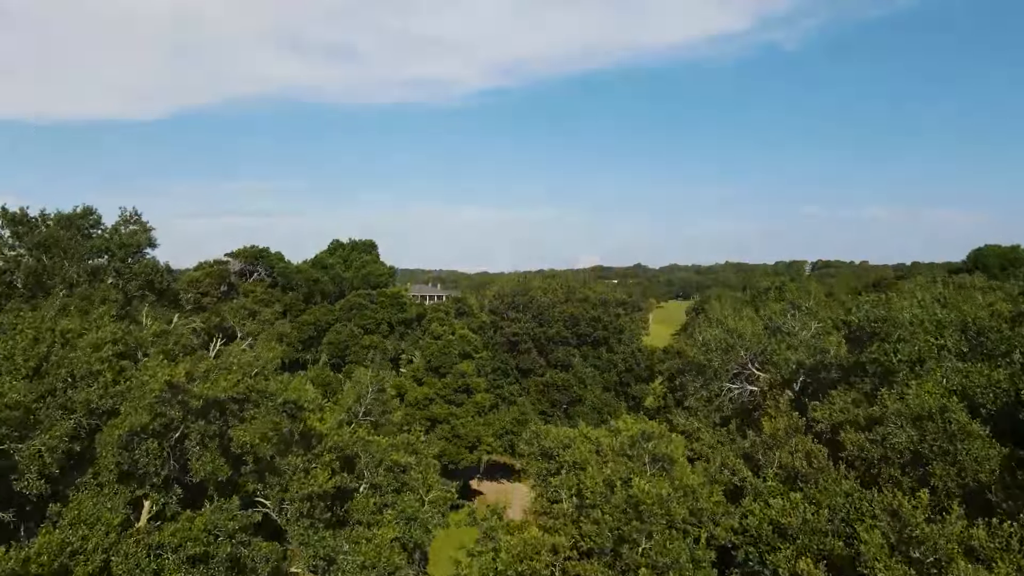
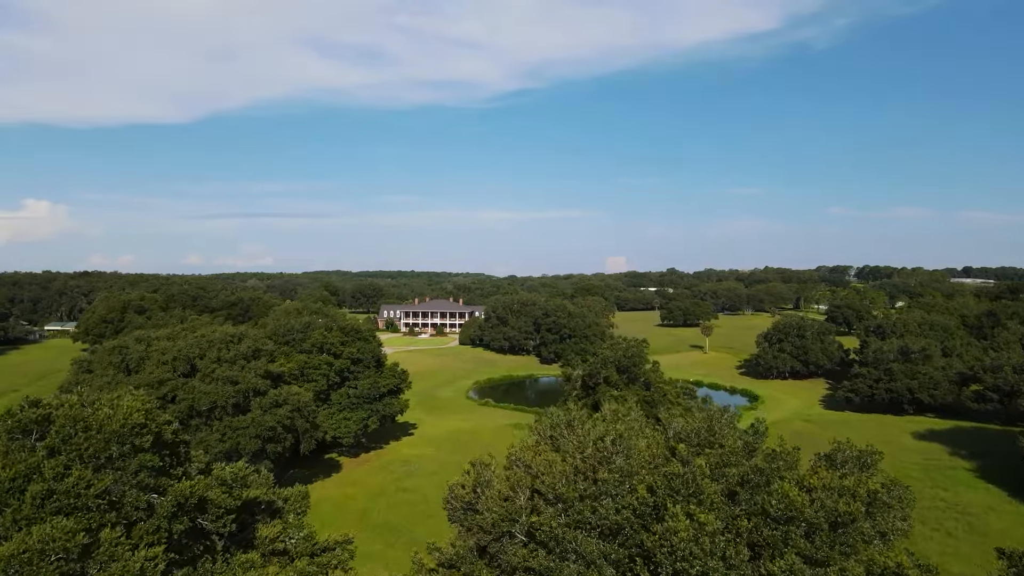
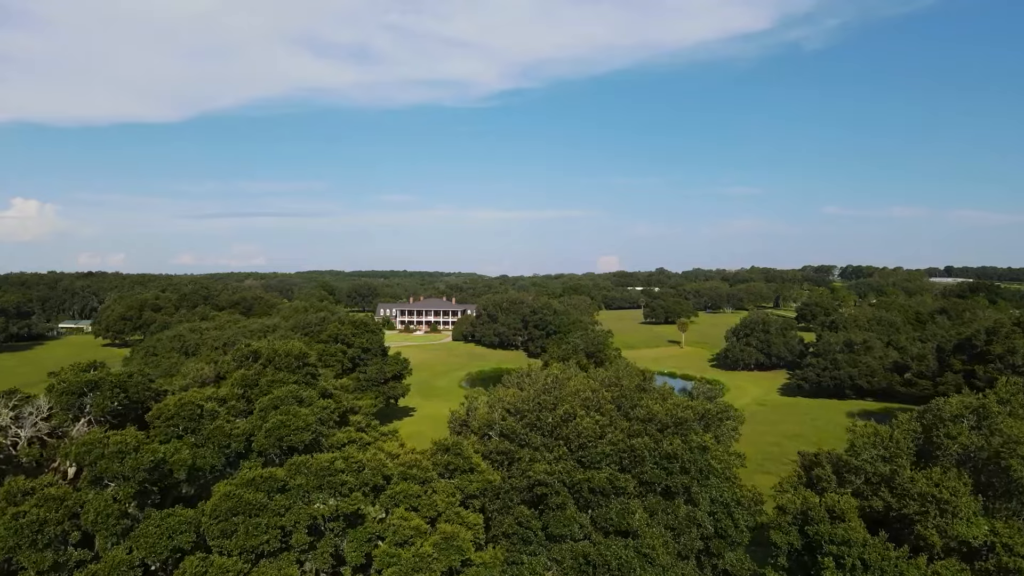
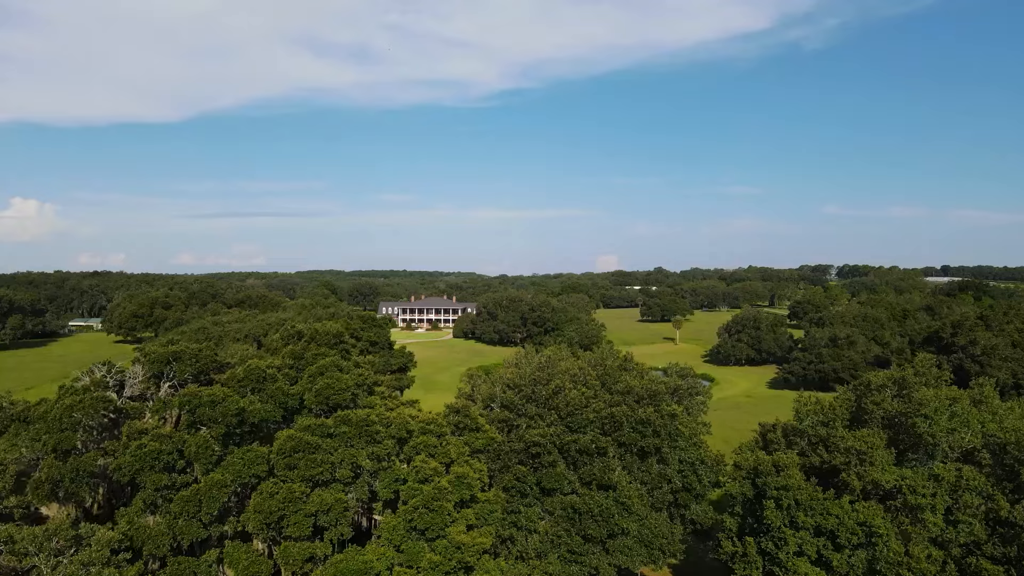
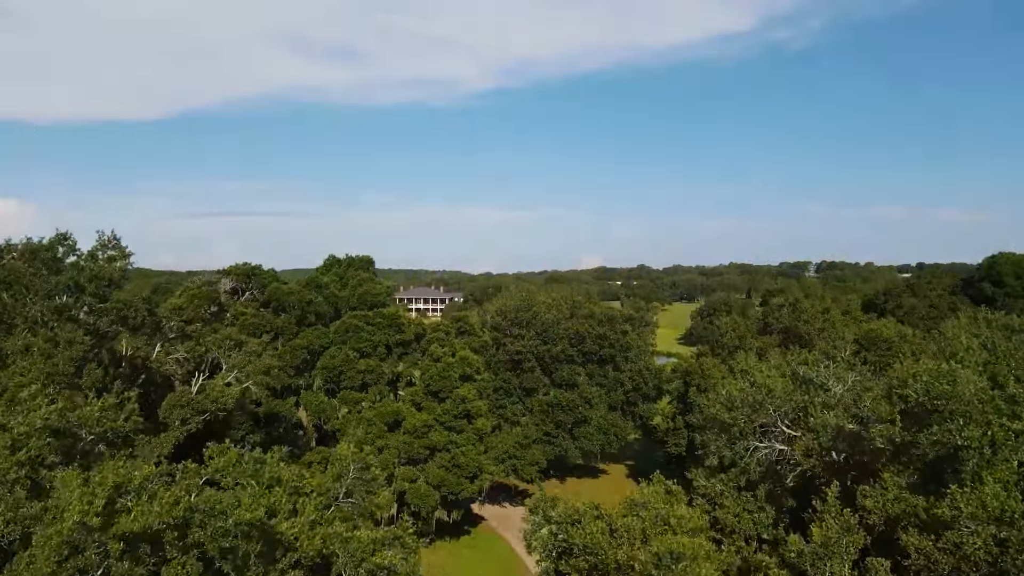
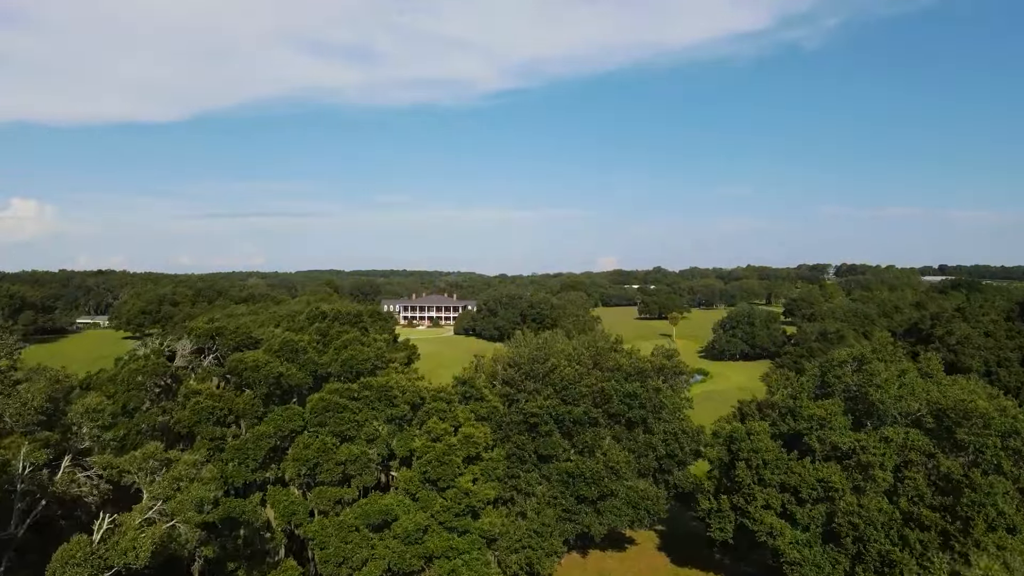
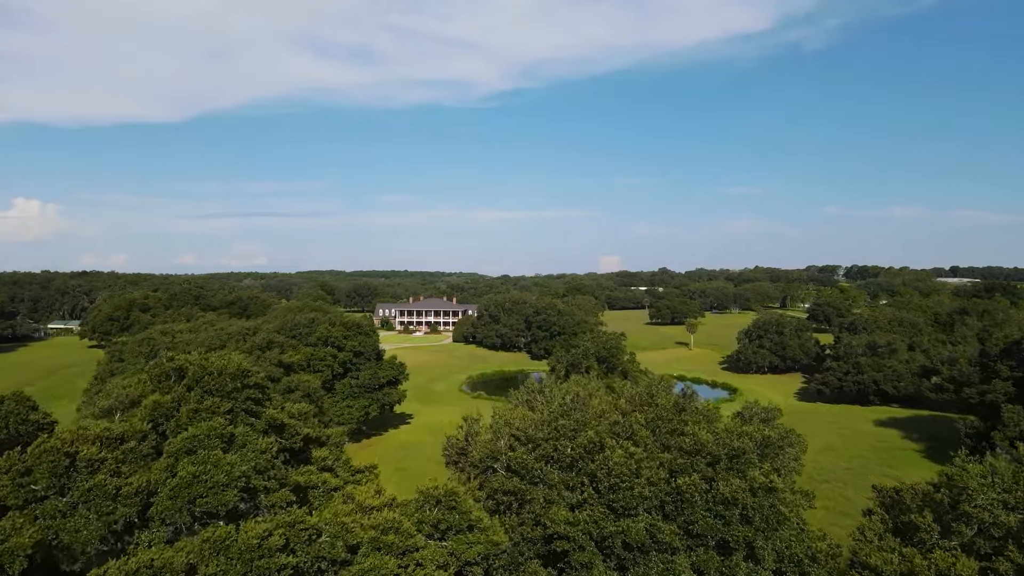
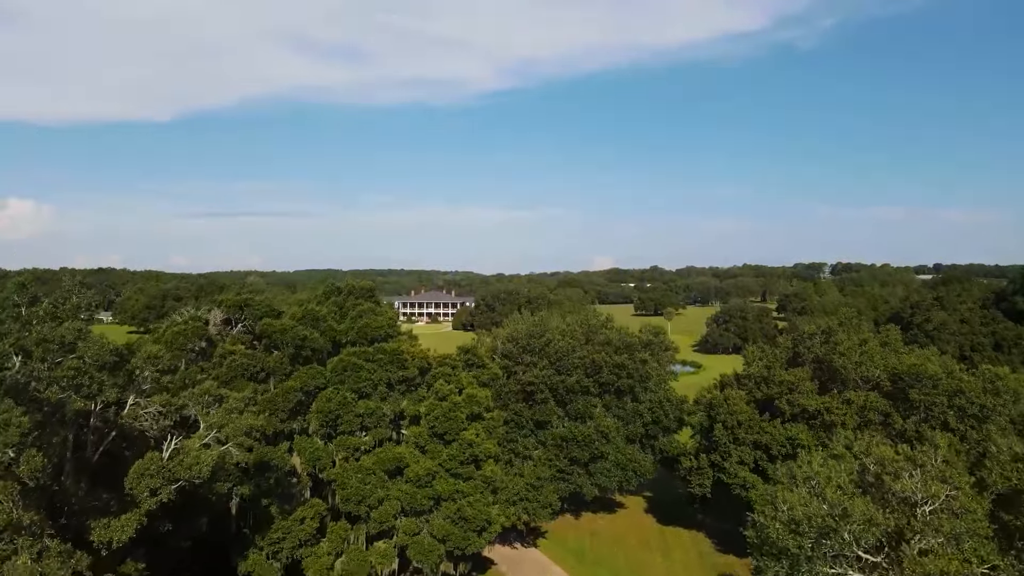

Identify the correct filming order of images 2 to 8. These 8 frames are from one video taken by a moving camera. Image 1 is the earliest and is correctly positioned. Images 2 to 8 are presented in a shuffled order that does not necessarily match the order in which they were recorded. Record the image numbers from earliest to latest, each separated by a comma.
5, 8, 6, 4, 3, 7, 2
